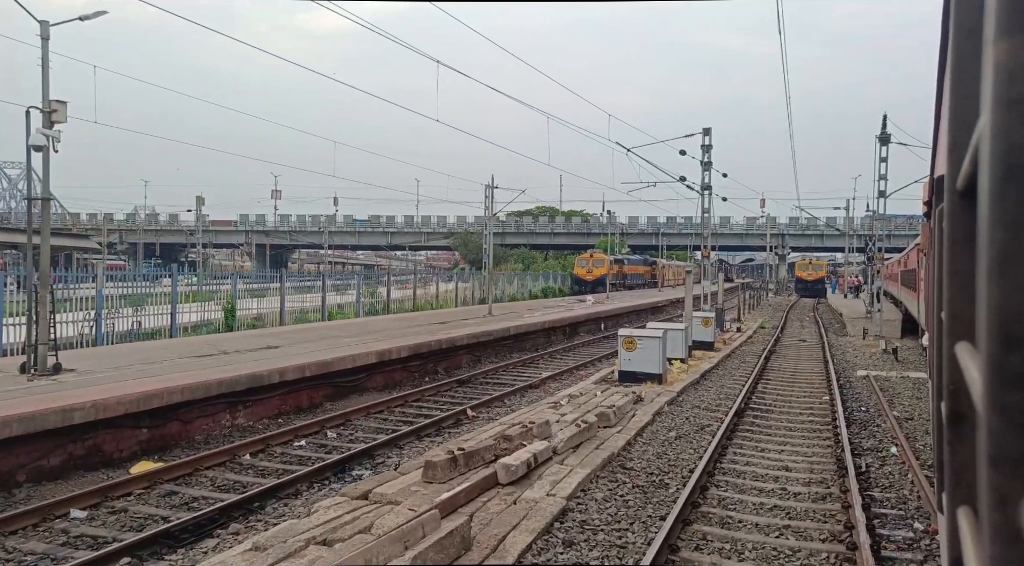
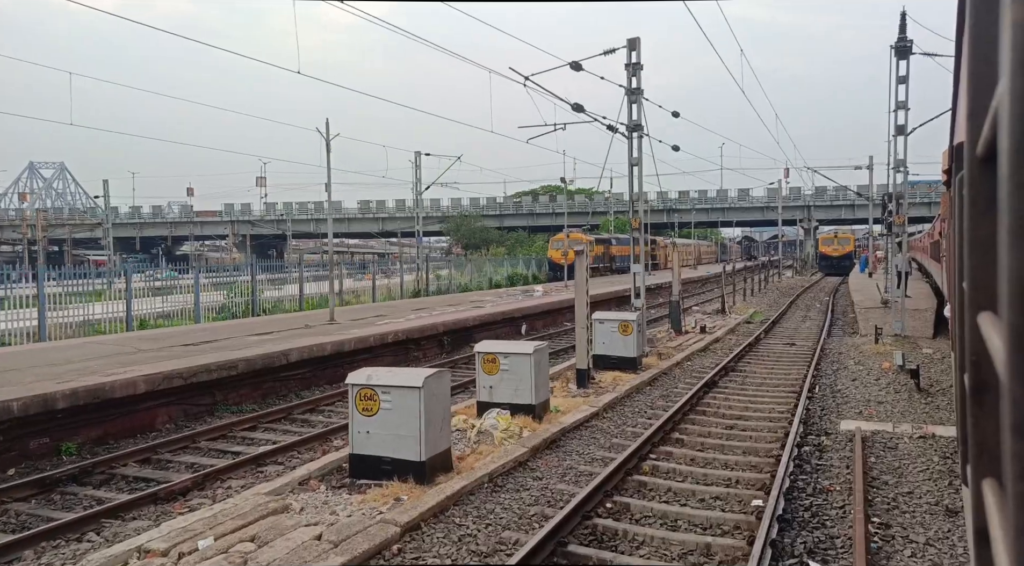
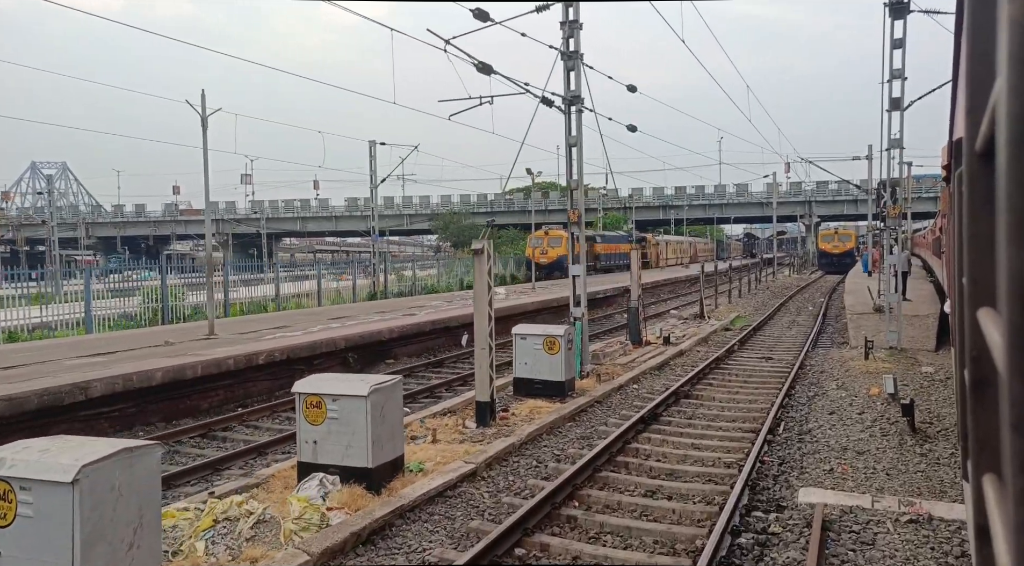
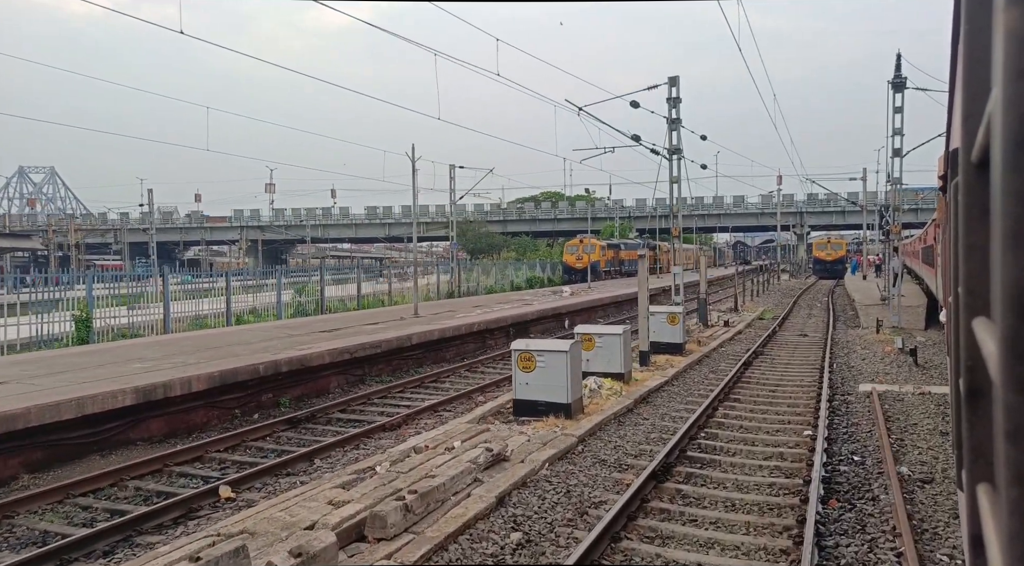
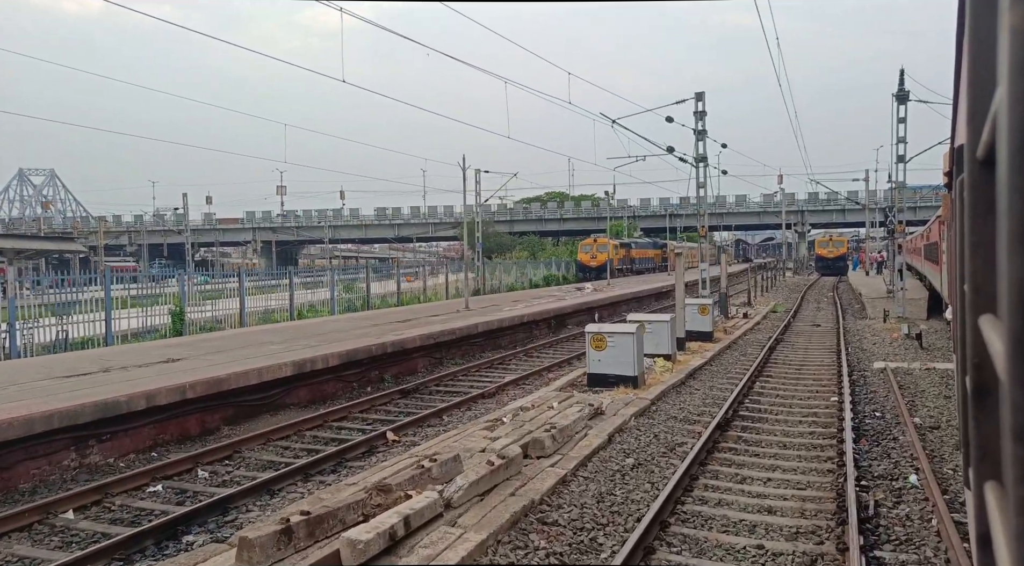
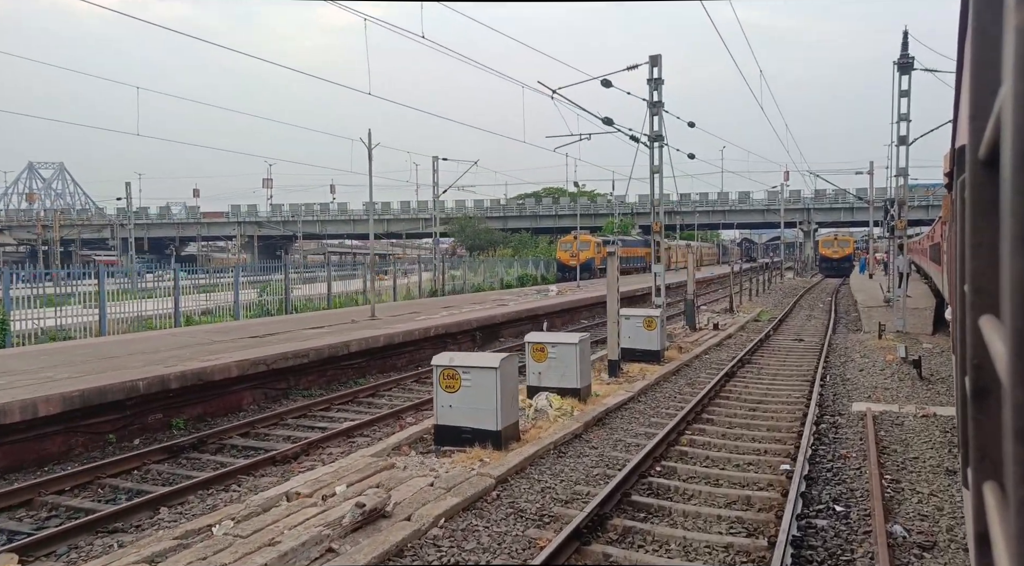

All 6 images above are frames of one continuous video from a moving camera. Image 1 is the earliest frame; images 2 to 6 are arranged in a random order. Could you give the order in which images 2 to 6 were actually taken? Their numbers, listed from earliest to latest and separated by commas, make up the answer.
5, 4, 6, 2, 3
